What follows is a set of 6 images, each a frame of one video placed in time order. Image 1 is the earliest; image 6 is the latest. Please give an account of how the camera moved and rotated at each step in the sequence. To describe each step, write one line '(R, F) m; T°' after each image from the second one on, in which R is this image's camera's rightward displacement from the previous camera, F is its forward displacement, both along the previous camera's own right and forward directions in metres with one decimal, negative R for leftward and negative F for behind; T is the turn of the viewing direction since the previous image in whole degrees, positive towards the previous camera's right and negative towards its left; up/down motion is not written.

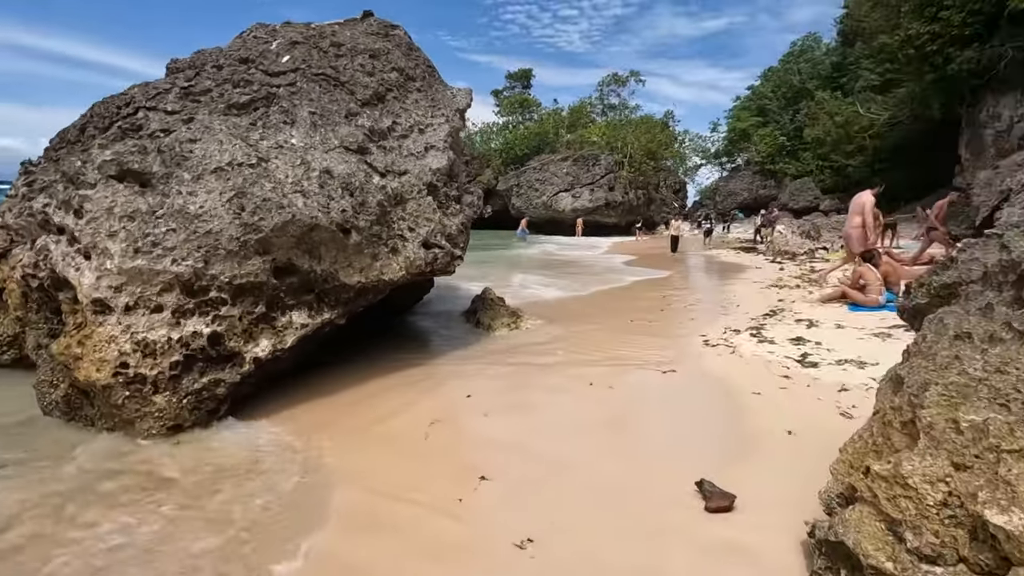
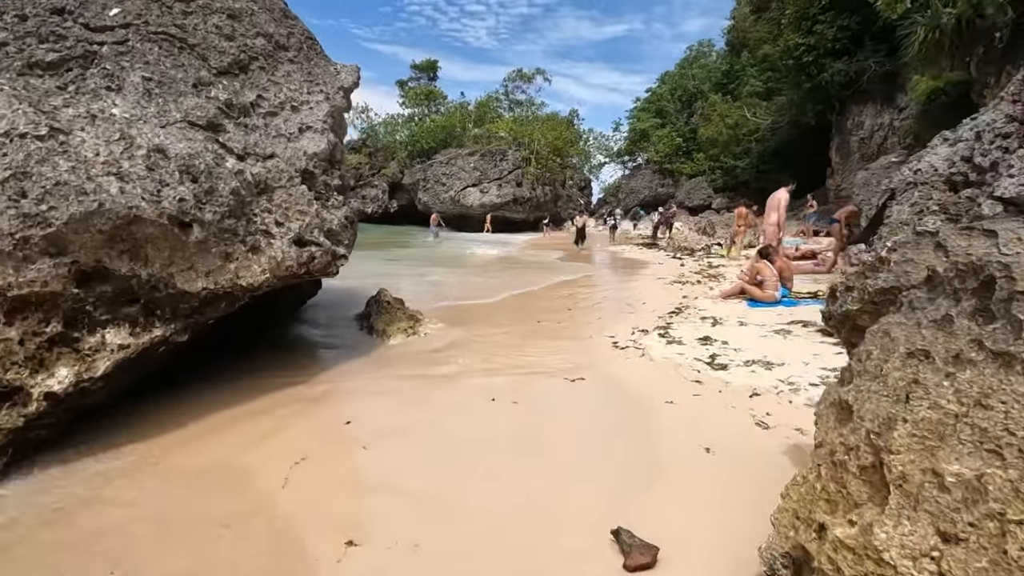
(+0.2, +0.7) m; +10°
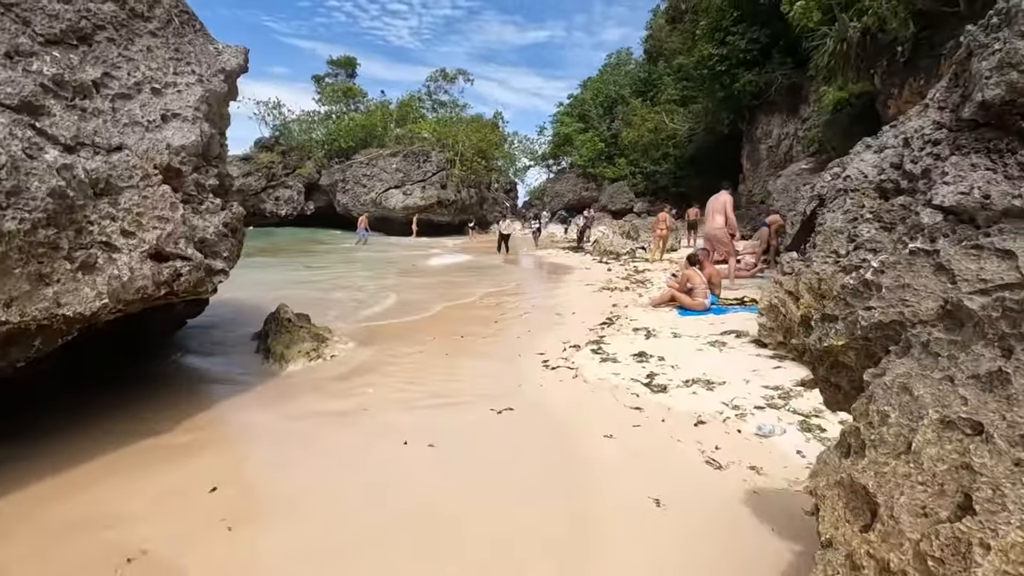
(+0.1, +0.7) m; +8°
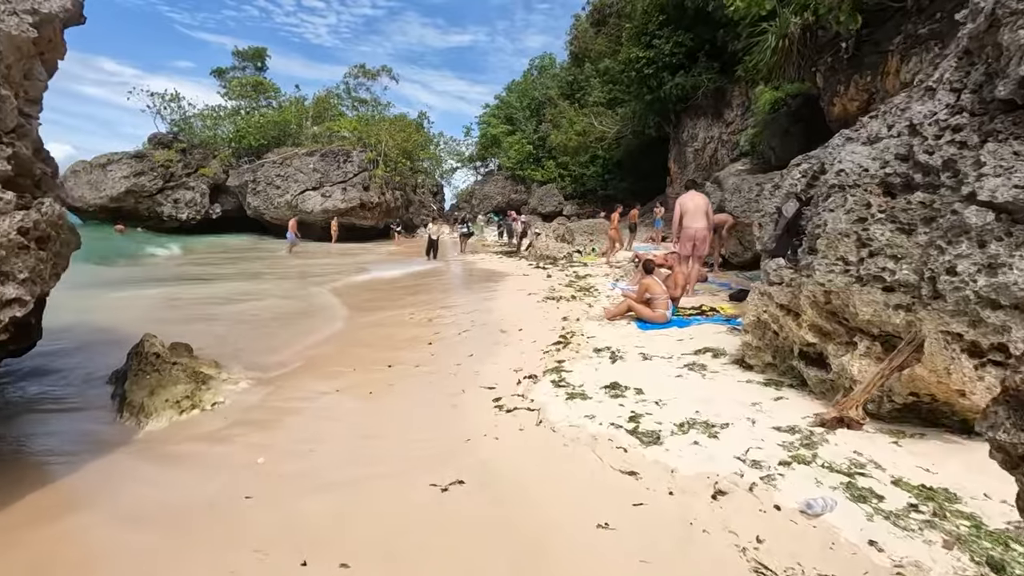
(-0.1, +1.3) m; +8°
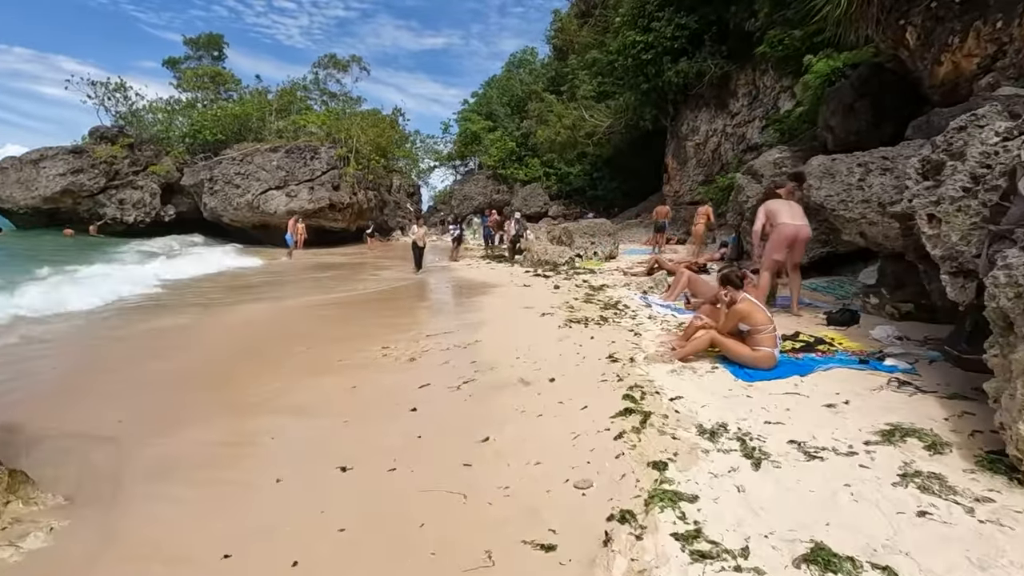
(-0.5, +2.8) m; +2°
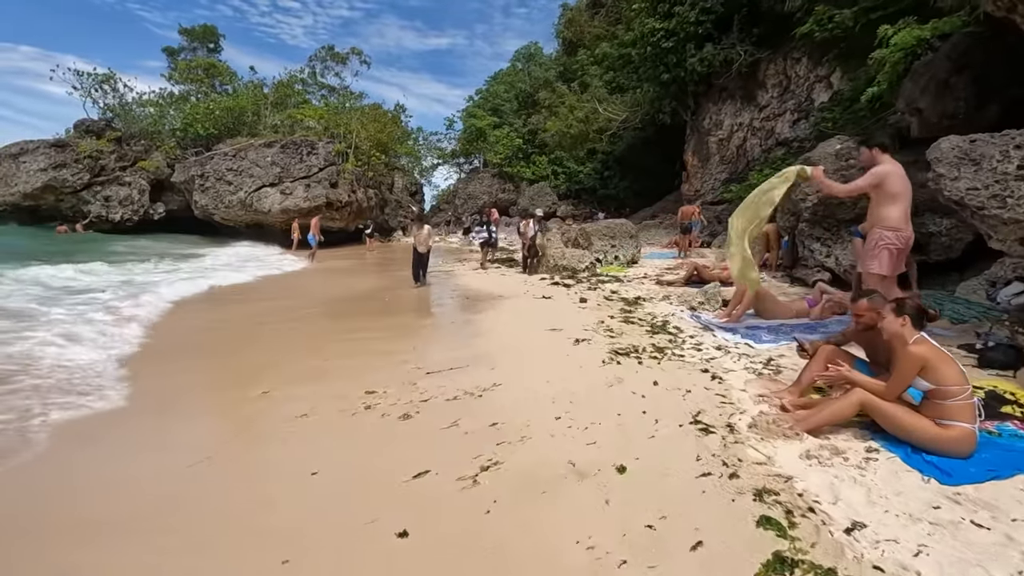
(-0.3, +1.9) m; 0°
